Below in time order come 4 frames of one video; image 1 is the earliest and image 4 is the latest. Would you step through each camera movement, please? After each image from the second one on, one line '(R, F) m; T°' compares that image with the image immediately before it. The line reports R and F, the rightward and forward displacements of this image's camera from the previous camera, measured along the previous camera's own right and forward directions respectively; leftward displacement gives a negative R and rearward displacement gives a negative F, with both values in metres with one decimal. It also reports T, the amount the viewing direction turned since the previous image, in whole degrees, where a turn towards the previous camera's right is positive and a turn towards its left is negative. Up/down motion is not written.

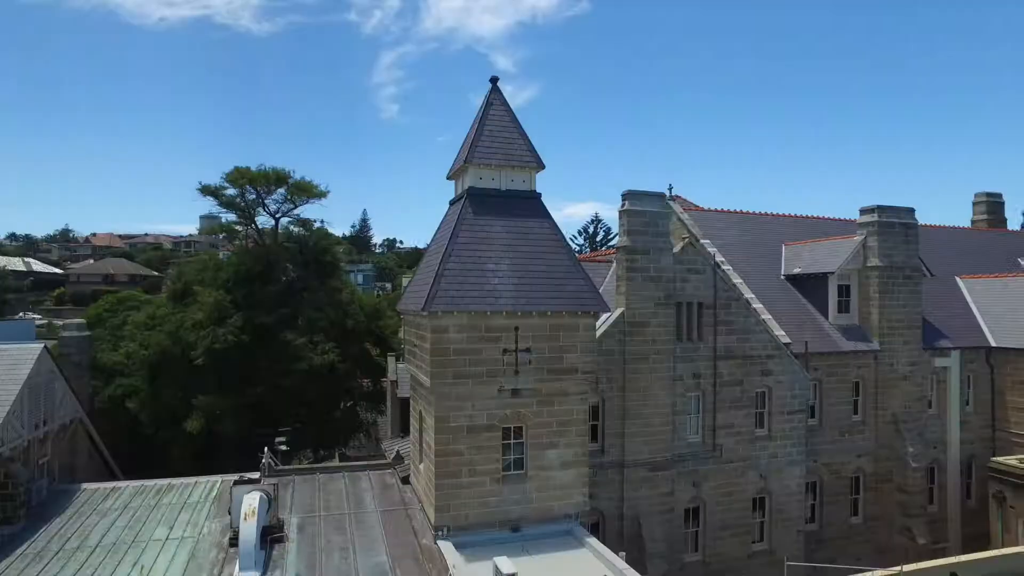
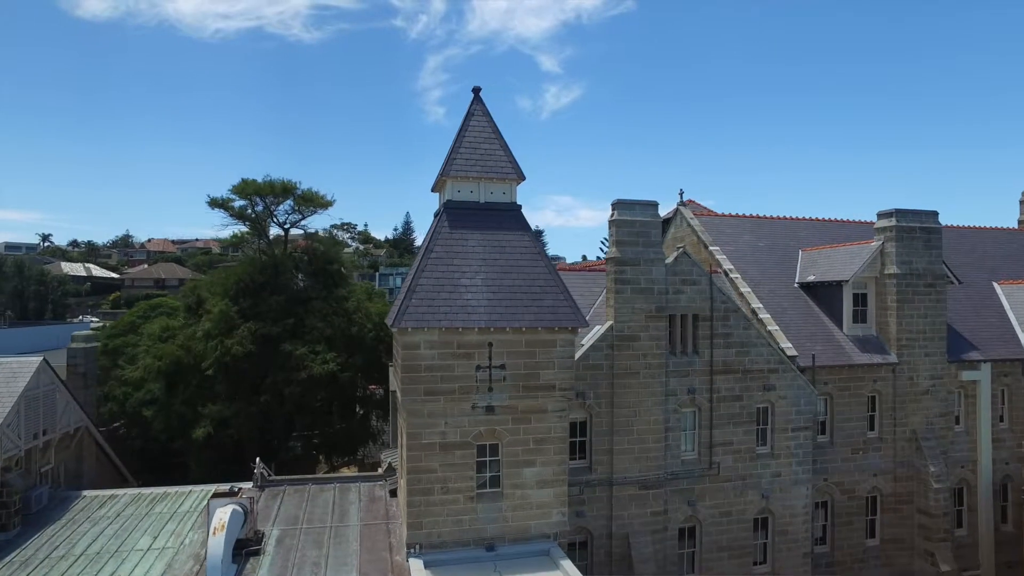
(+1.7, +0.3) m; -5°
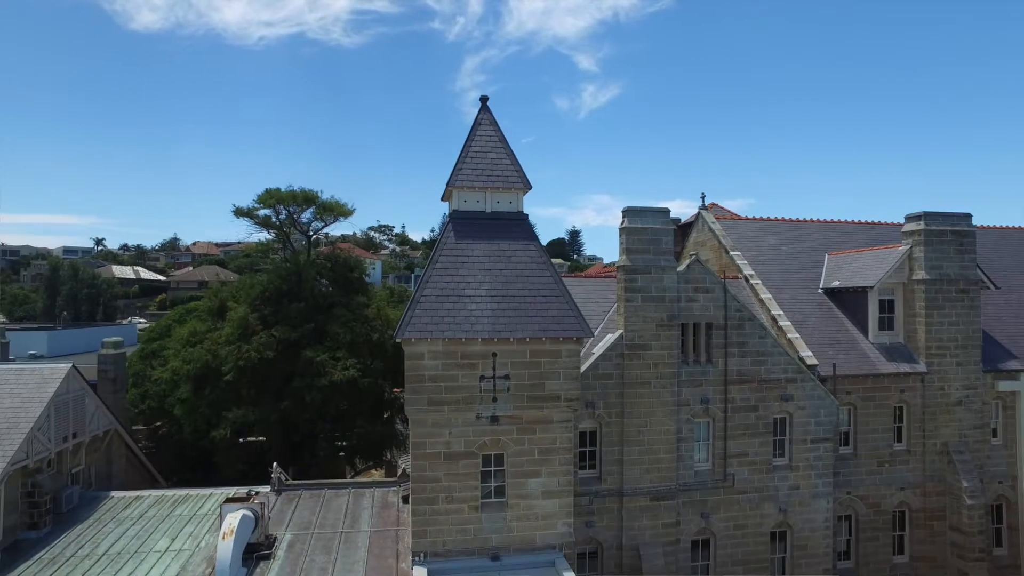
(+0.8, 0.0) m; -4°
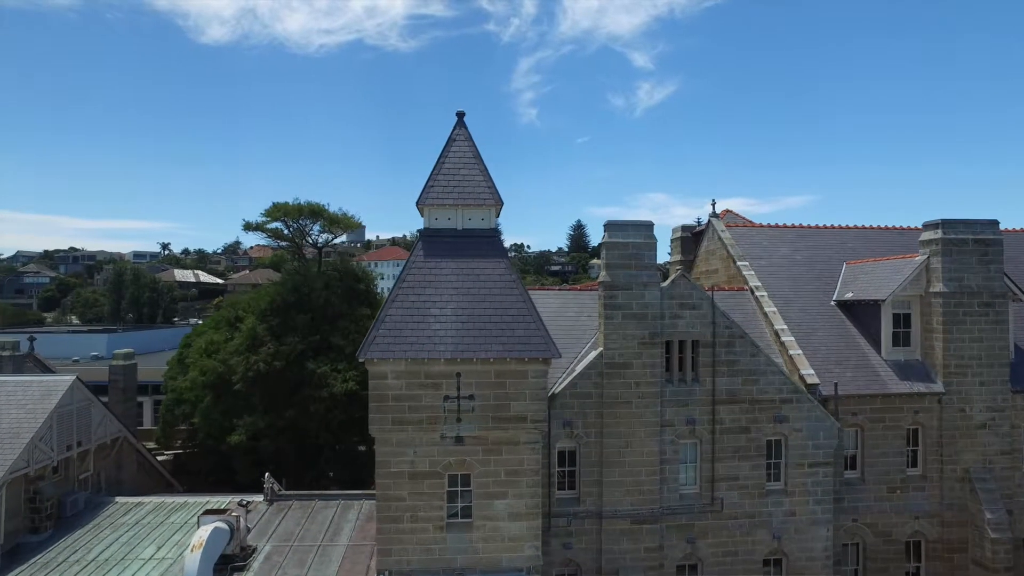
(+2.1, +0.3) m; -5°
